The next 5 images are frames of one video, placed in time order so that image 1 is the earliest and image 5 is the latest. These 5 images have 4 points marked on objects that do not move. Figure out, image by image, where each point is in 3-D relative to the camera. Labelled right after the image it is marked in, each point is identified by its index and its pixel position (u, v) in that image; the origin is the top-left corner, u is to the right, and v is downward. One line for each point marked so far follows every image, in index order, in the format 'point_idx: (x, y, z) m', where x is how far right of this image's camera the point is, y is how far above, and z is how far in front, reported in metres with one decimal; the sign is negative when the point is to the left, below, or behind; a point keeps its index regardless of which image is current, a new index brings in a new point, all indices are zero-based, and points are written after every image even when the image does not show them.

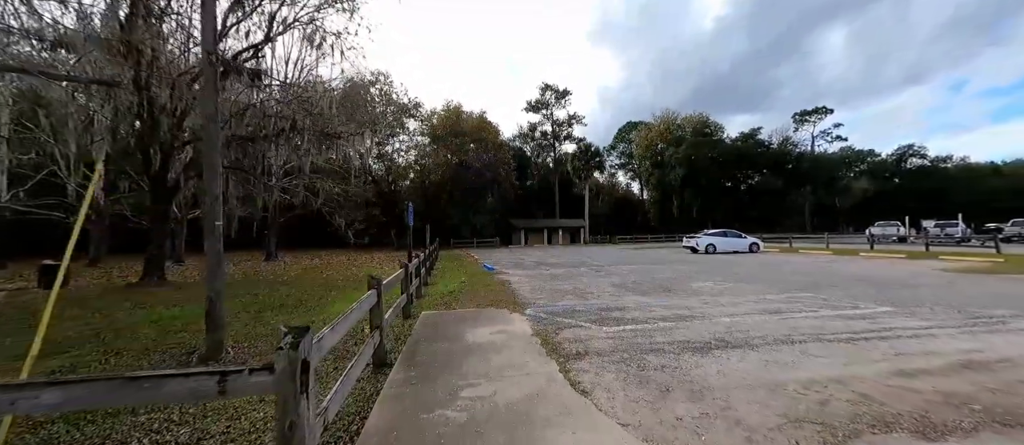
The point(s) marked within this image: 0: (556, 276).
0: (+1.3, -1.7, +11.2) m
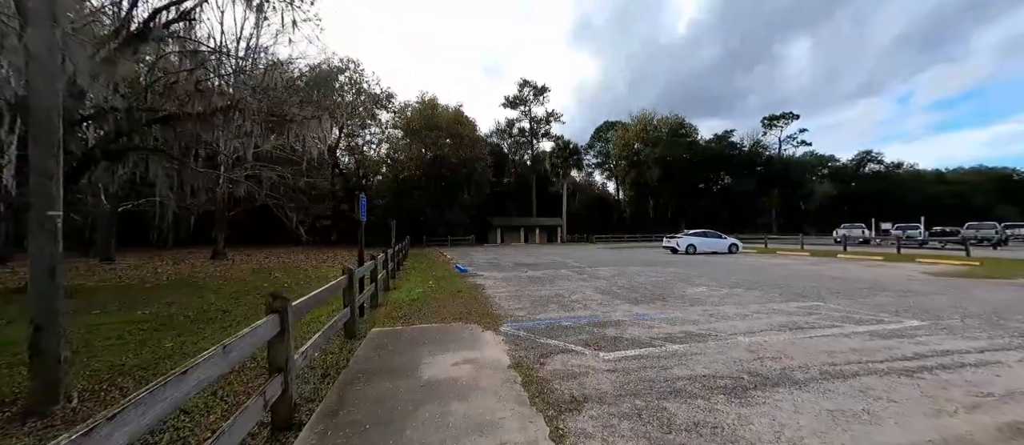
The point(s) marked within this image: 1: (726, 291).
0: (+0.6, -1.6, +10.1) m
1: (+4.6, -1.5, +7.7) m
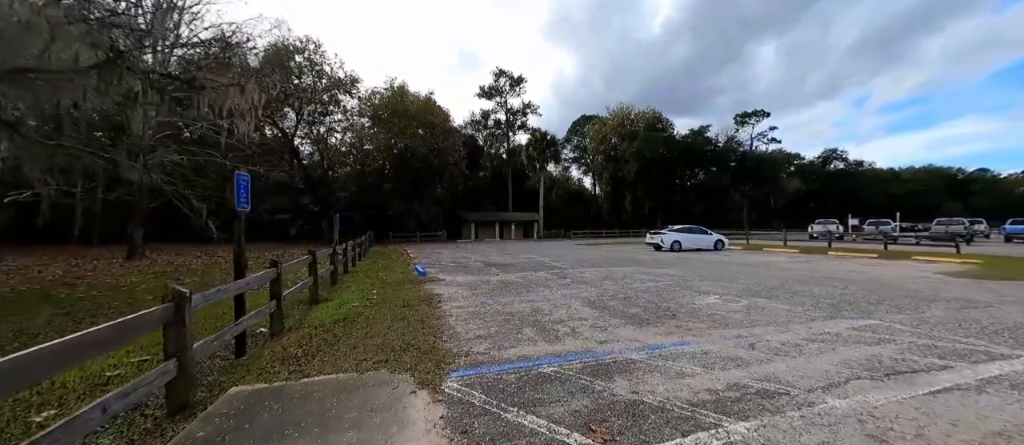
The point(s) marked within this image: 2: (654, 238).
0: (-0.2, -1.5, +8.2) m
1: (+4.0, -1.4, +6.2) m
2: (+7.6, -0.8, +19.2) m
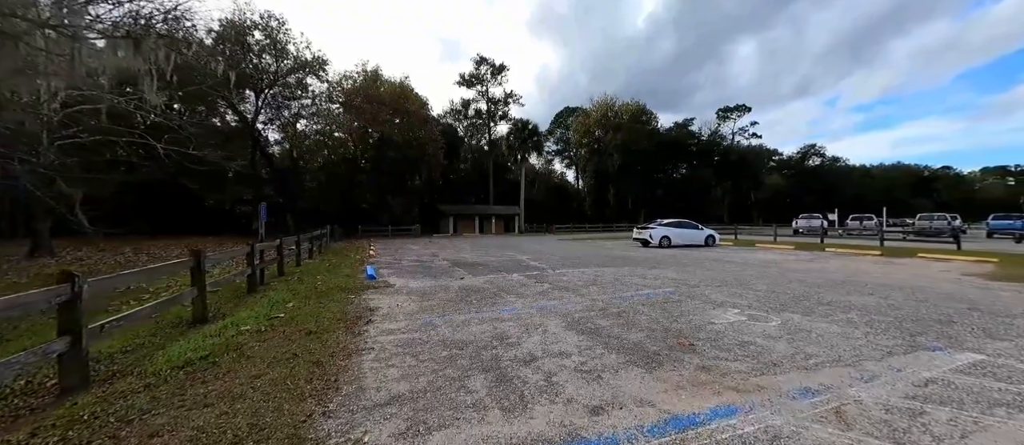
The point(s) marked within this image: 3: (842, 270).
0: (-0.8, -1.3, +6.5) m
1: (+3.5, -1.3, +4.6) m
2: (+6.5, -0.5, +17.9) m
3: (+8.9, -1.3, +9.5) m
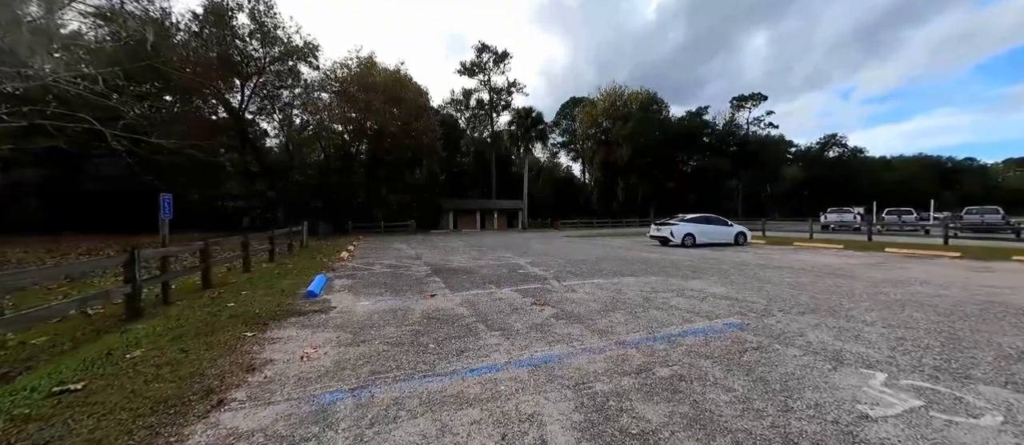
0: (-1.0, -1.3, +4.4) m
1: (+3.2, -1.3, +2.4) m
2: (+6.4, -0.3, +15.6) m
3: (+8.7, -1.2, +7.2) m
